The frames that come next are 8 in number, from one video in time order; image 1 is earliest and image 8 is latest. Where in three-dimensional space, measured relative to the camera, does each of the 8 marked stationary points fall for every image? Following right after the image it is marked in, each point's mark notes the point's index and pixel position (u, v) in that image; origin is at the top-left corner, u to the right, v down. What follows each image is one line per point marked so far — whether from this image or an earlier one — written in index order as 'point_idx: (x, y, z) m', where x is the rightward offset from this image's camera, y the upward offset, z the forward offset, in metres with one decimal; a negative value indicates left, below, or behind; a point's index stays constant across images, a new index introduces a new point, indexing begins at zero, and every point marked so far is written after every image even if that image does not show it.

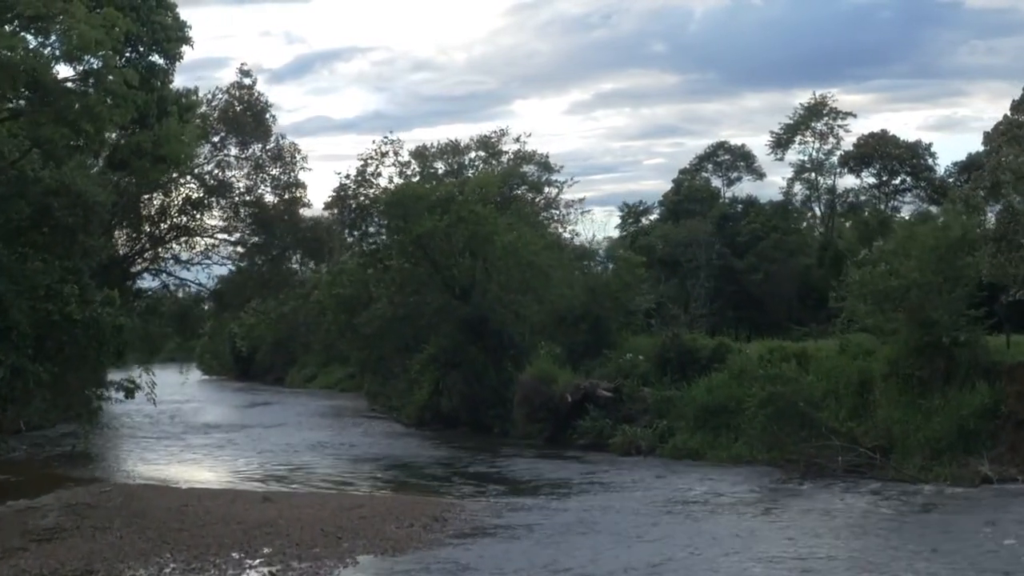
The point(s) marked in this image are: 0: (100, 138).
0: (-6.4, +2.3, +18.2) m
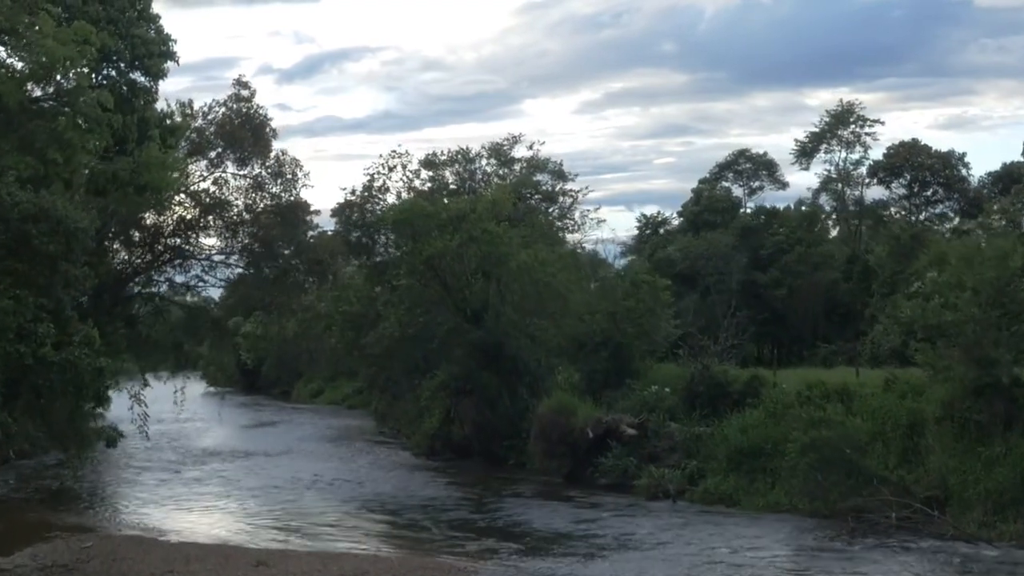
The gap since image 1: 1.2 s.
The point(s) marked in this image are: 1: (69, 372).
0: (-6.1, +1.6, +16.2) m
1: (-7.2, -1.4, +19.1) m
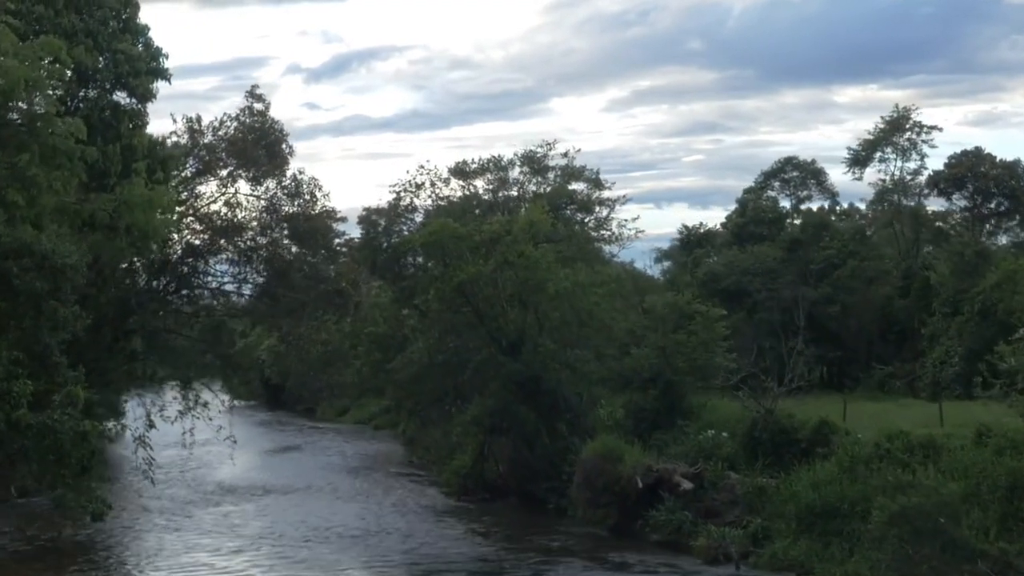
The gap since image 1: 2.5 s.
0: (-5.5, +0.9, +13.6) m
1: (-6.6, -2.1, +16.5) m
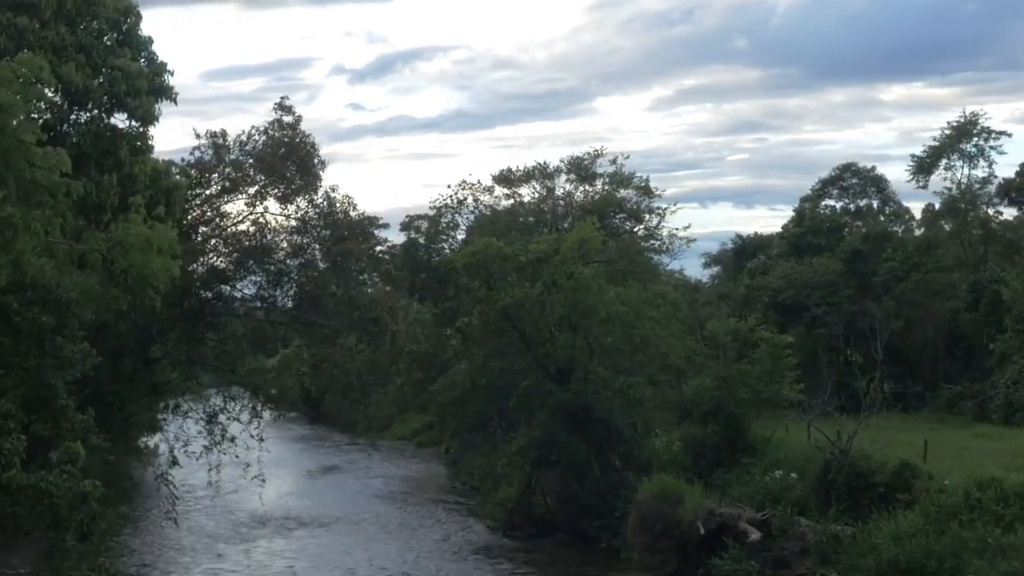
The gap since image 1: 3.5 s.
0: (-4.9, +0.3, +11.7) m
1: (-5.9, -2.7, +14.7) m
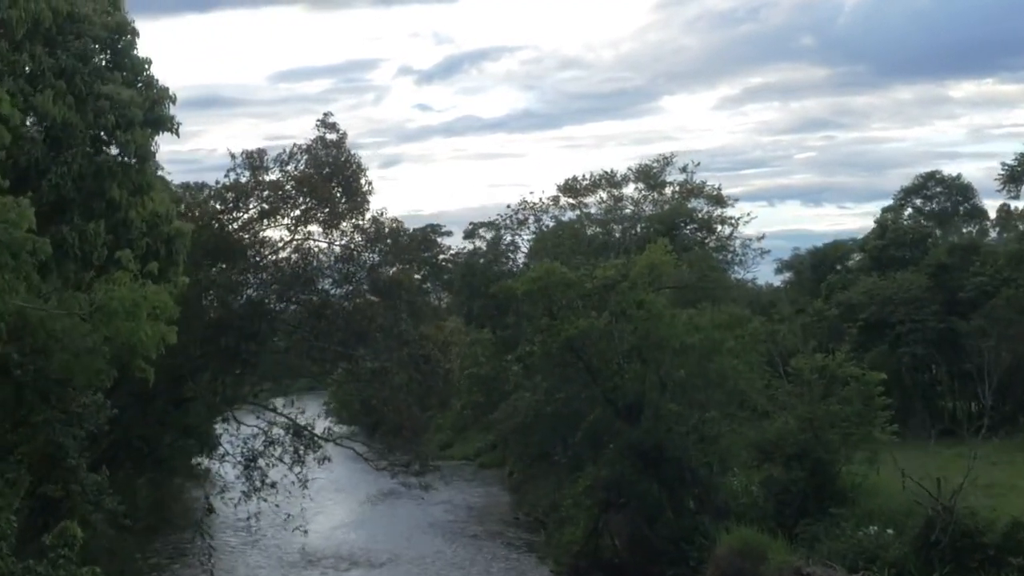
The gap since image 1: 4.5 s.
0: (-4.4, -0.3, +9.8) m
1: (-5.2, -3.3, +12.8) m
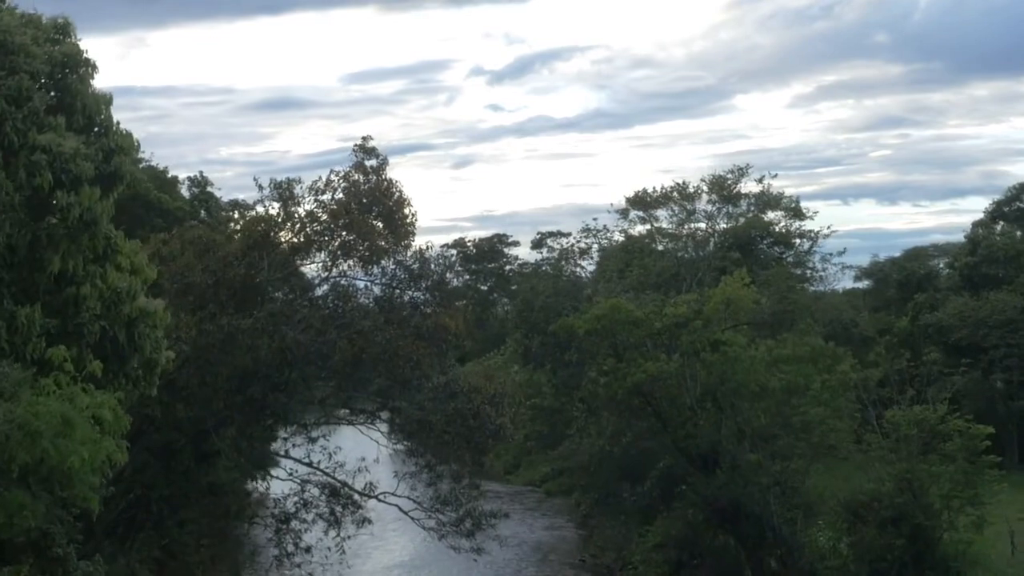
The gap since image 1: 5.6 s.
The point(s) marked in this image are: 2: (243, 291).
0: (-4.2, -1.1, +7.7) m
1: (-4.8, -4.0, +10.7) m
2: (-4.4, 0.0, +19.2) m
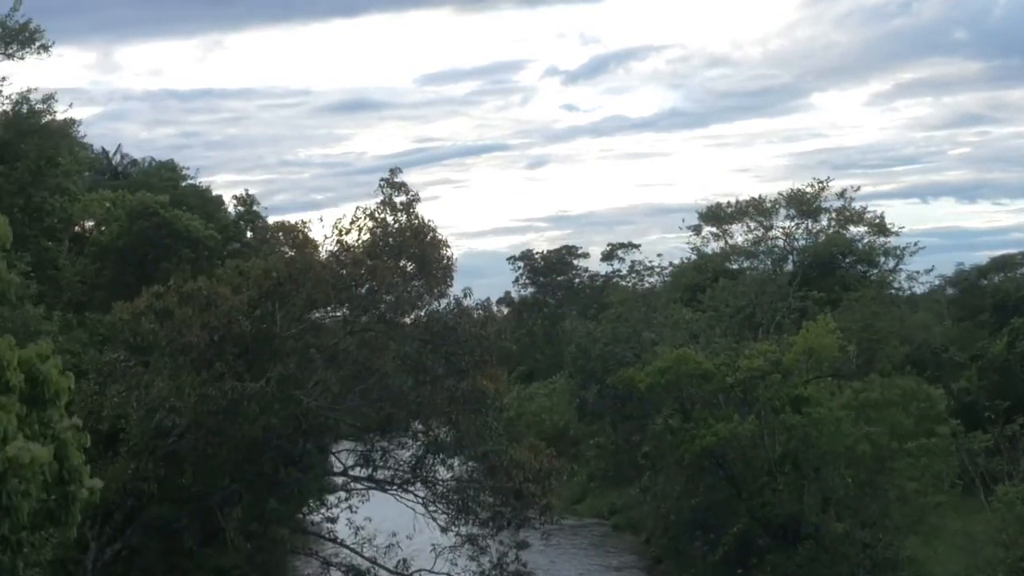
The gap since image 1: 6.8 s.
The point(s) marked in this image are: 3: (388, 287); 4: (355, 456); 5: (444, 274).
0: (-4.2, -1.9, +5.3) m
1: (-4.7, -4.9, +8.4) m
2: (-3.7, -0.8, +16.8) m
3: (-1.8, +0.1, +17.4) m
4: (-2.4, -2.6, +18.0) m
5: (-1.0, +0.3, +17.8) m
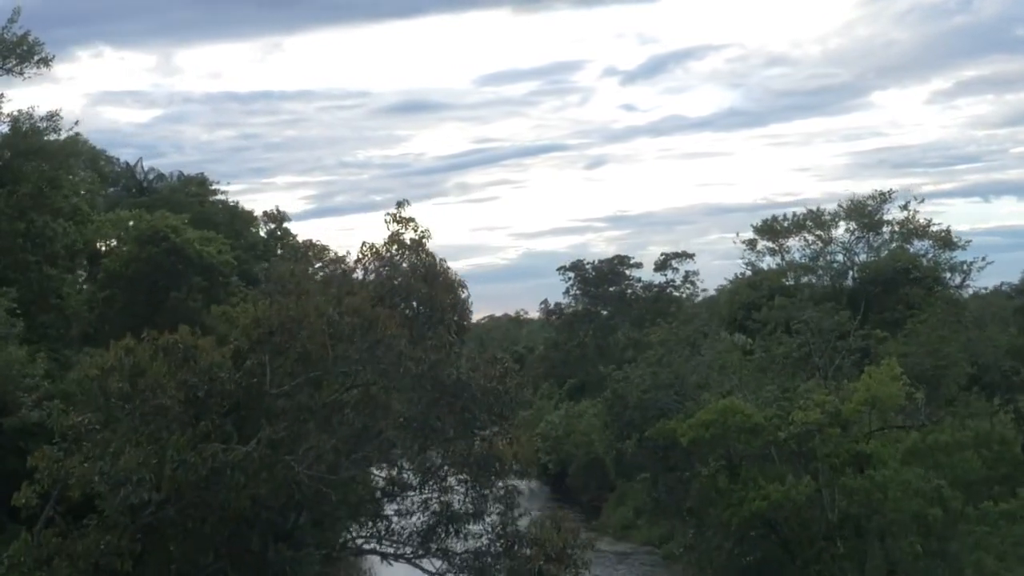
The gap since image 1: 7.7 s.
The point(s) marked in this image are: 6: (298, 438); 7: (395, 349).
0: (-4.6, -2.5, +3.5) m
1: (-4.9, -5.5, +6.6) m
2: (-3.5, -1.5, +15.0) m
3: (-1.5, -0.6, +15.4) m
4: (-2.1, -3.2, +16.0) m
5: (-0.7, -0.4, +15.9) m
6: (-2.7, -1.8, +15.2) m
7: (-1.6, -0.8, +15.5) m
